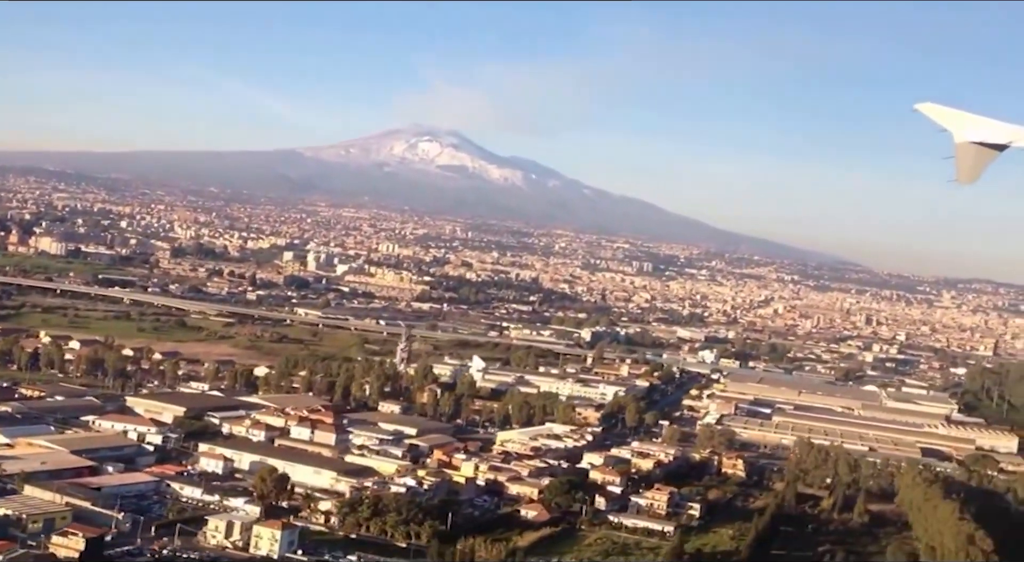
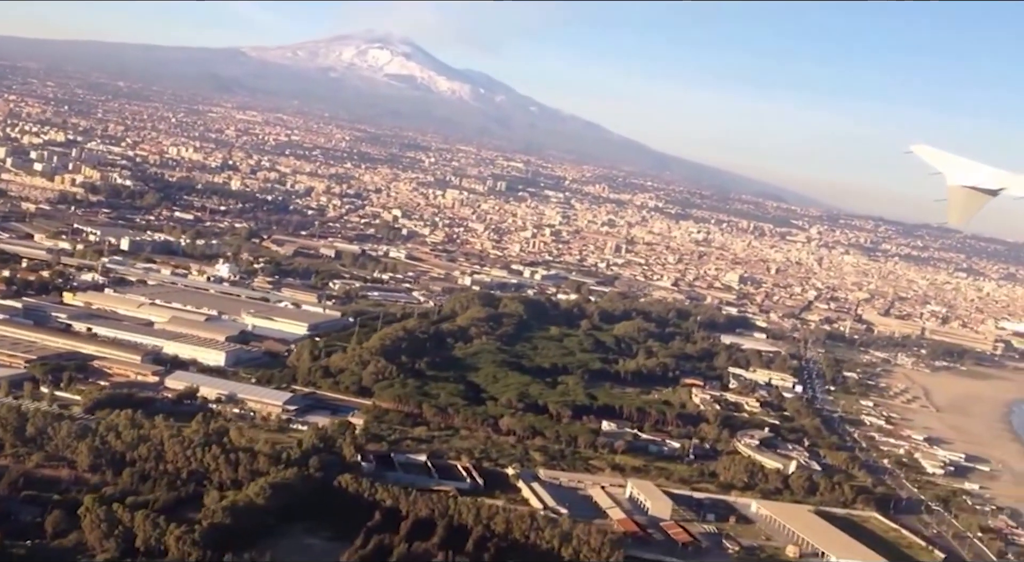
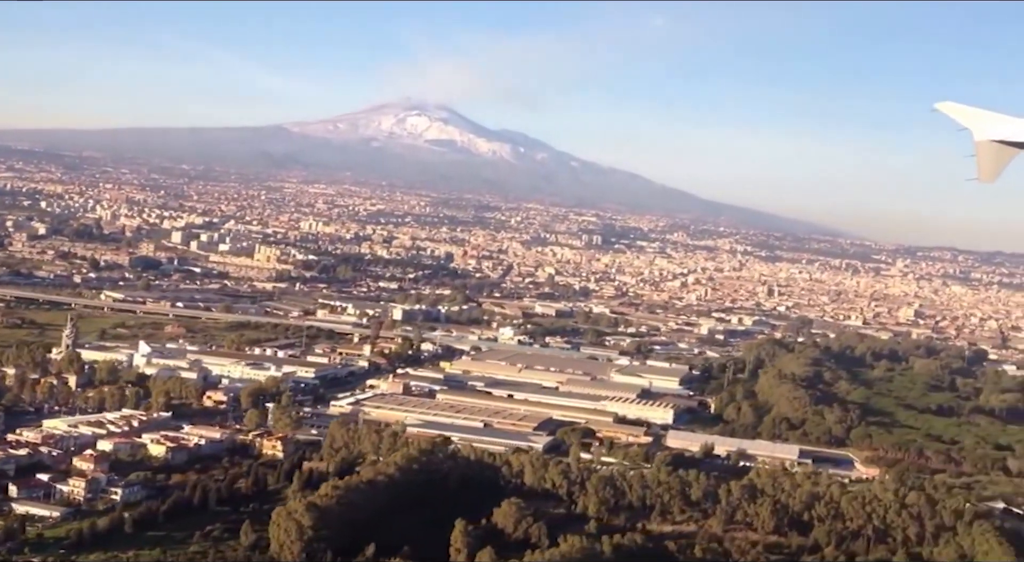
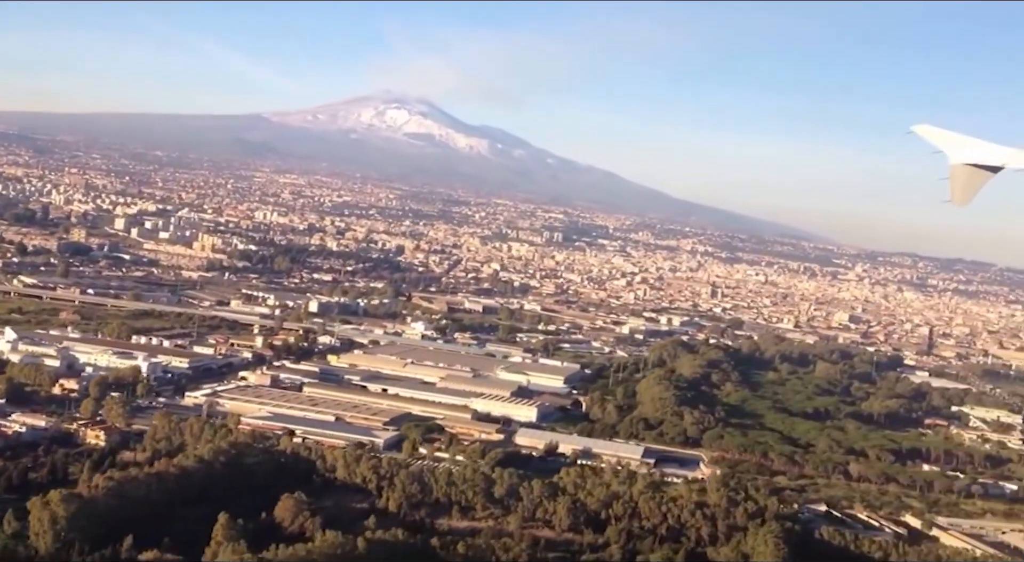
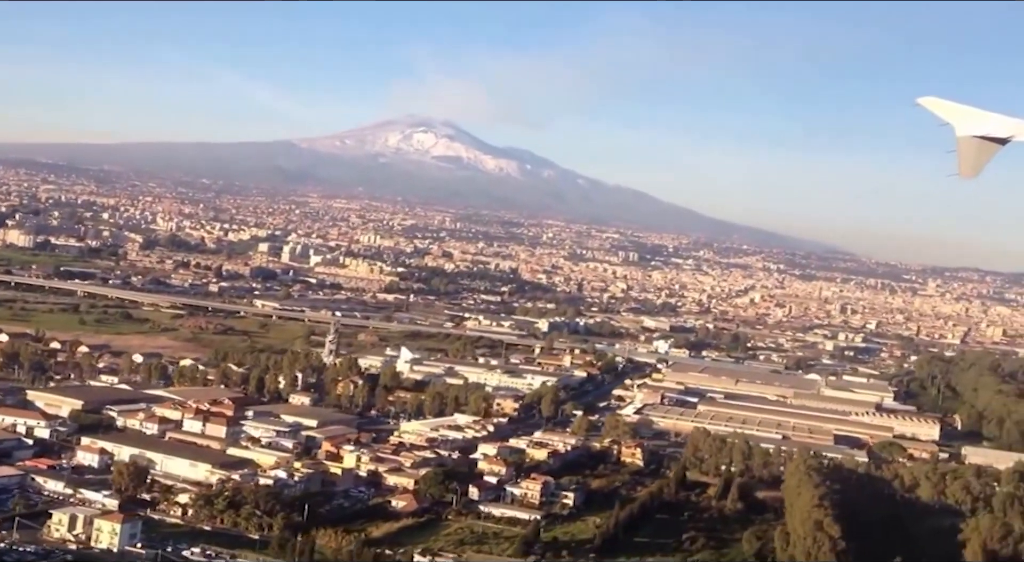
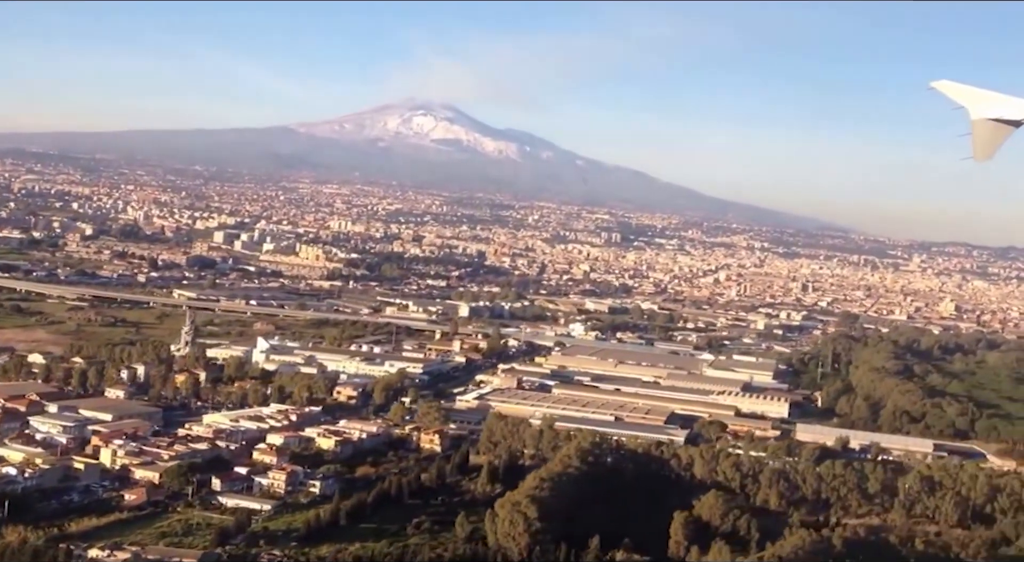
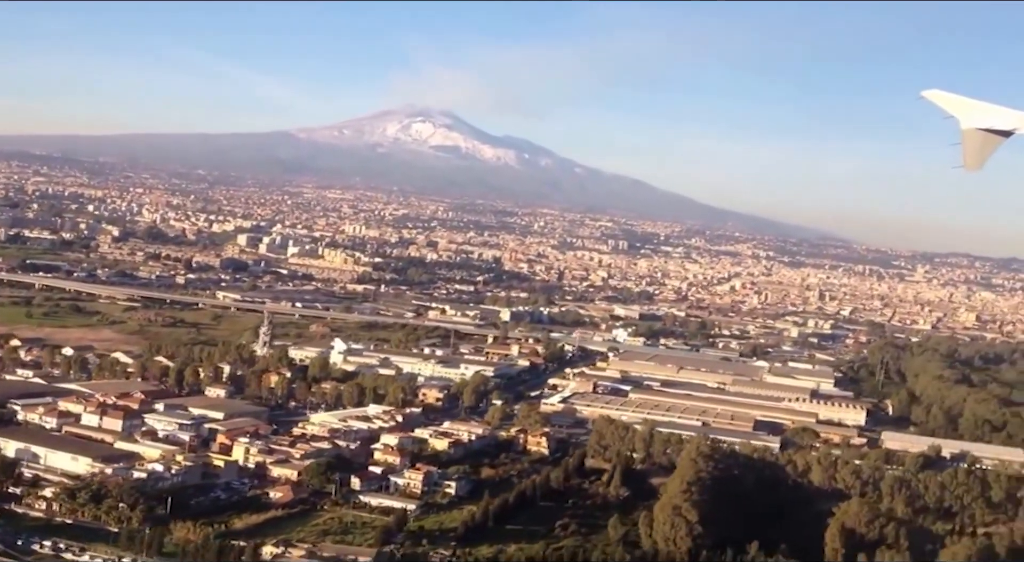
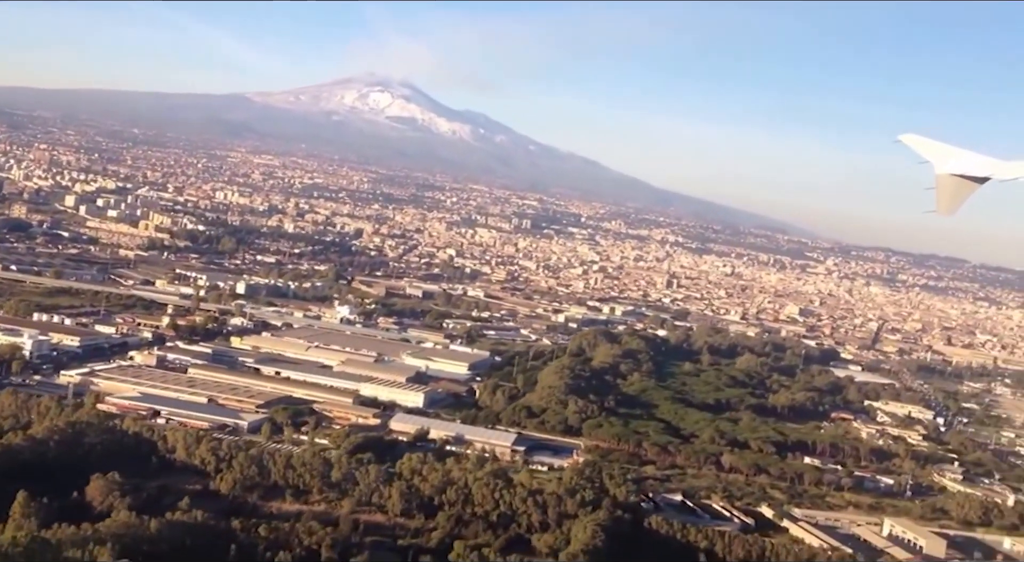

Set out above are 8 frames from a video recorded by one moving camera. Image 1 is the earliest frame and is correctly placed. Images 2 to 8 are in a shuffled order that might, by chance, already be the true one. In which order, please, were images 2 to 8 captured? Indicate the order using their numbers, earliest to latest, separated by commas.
5, 7, 6, 3, 4, 8, 2
